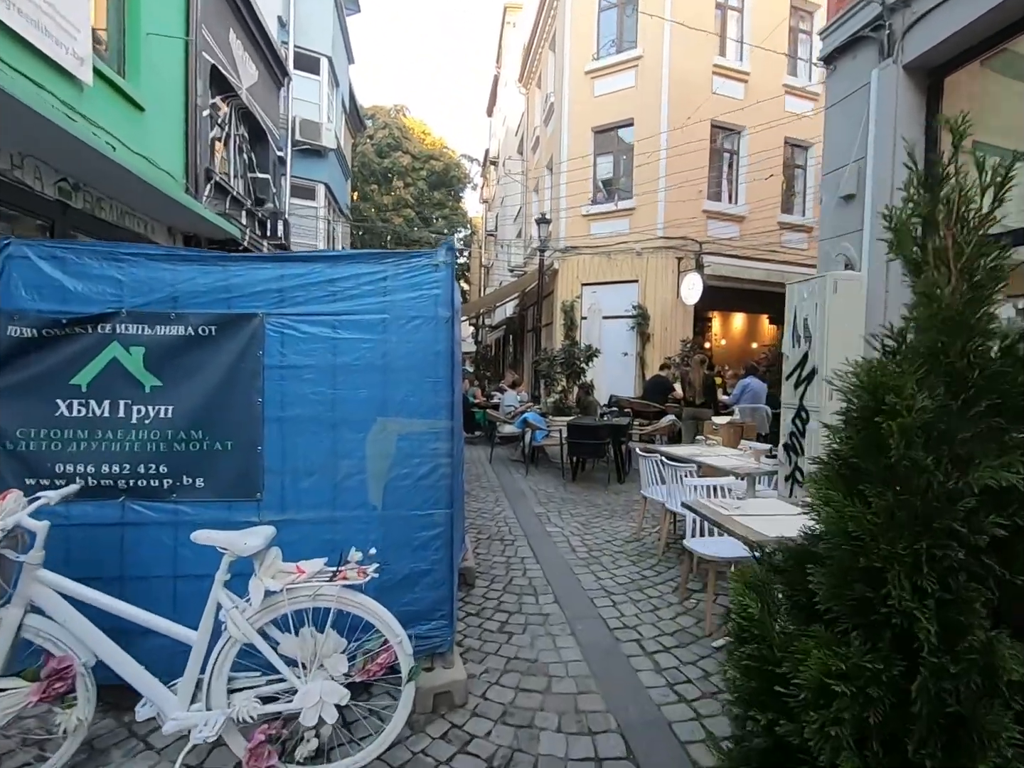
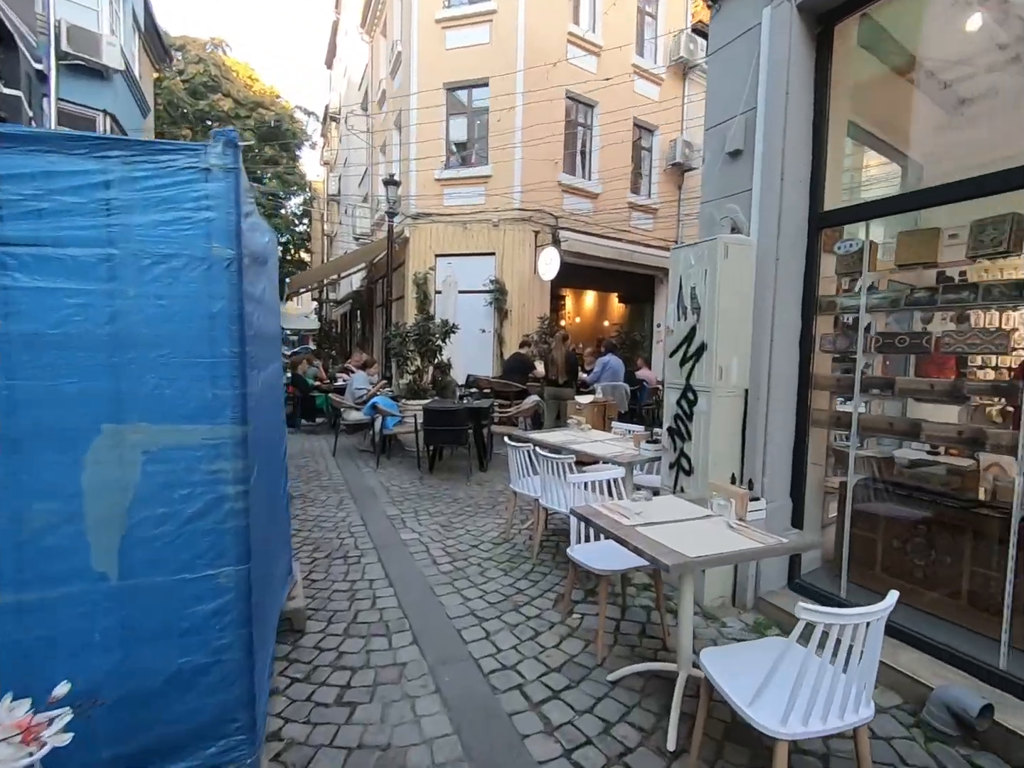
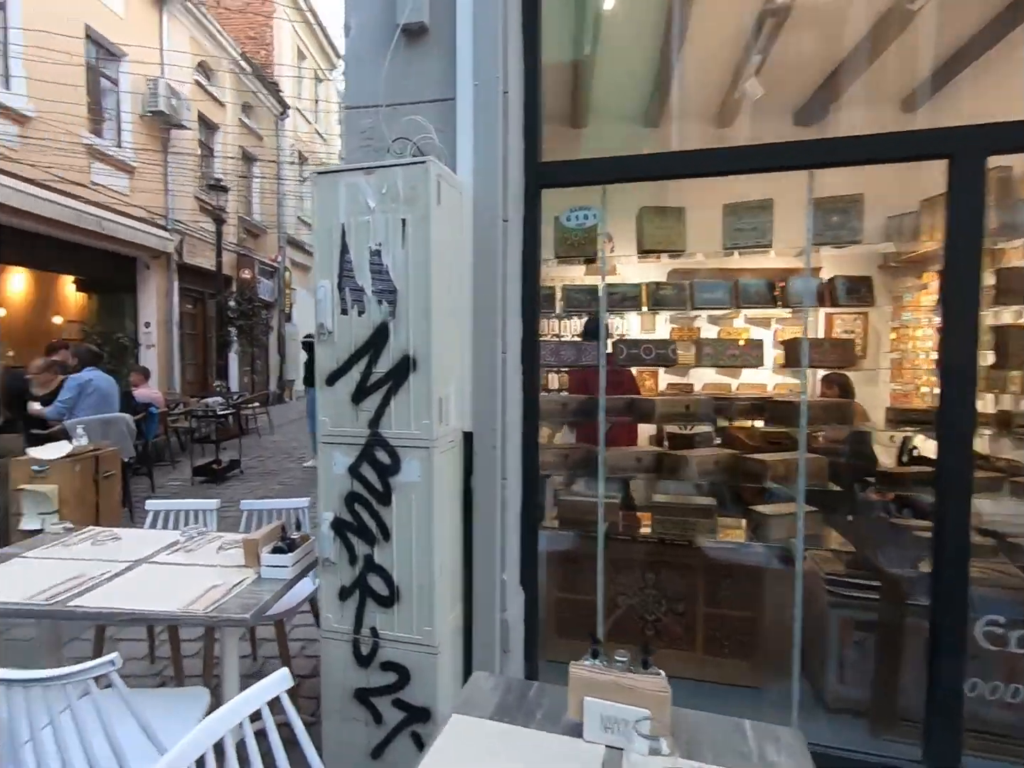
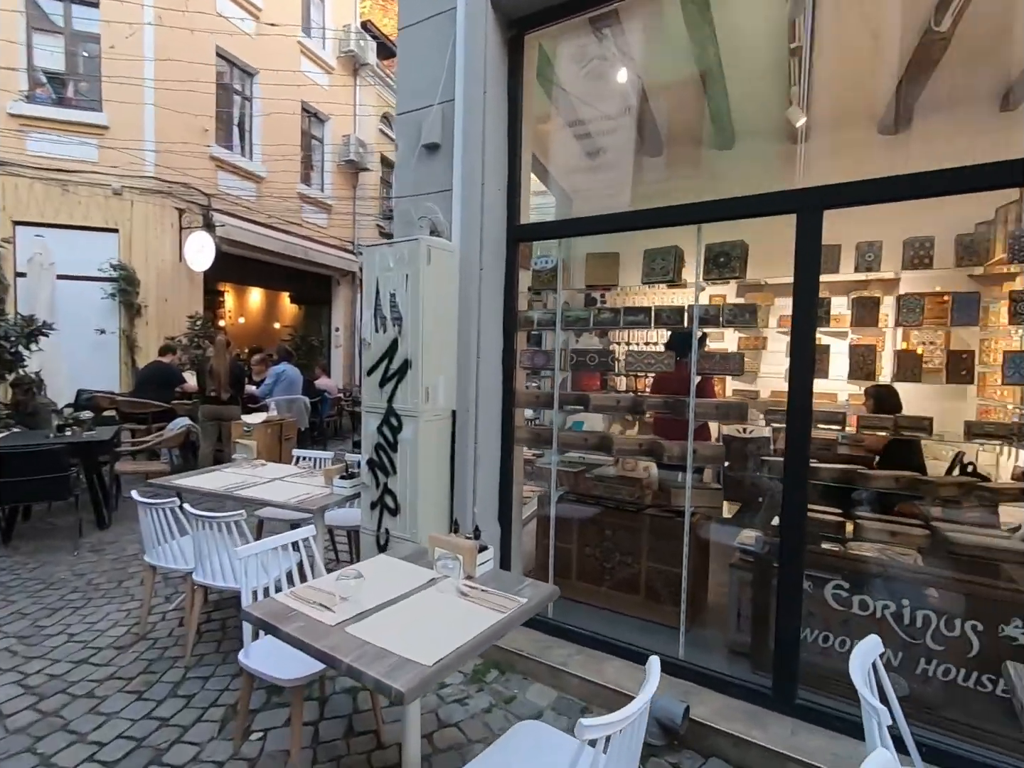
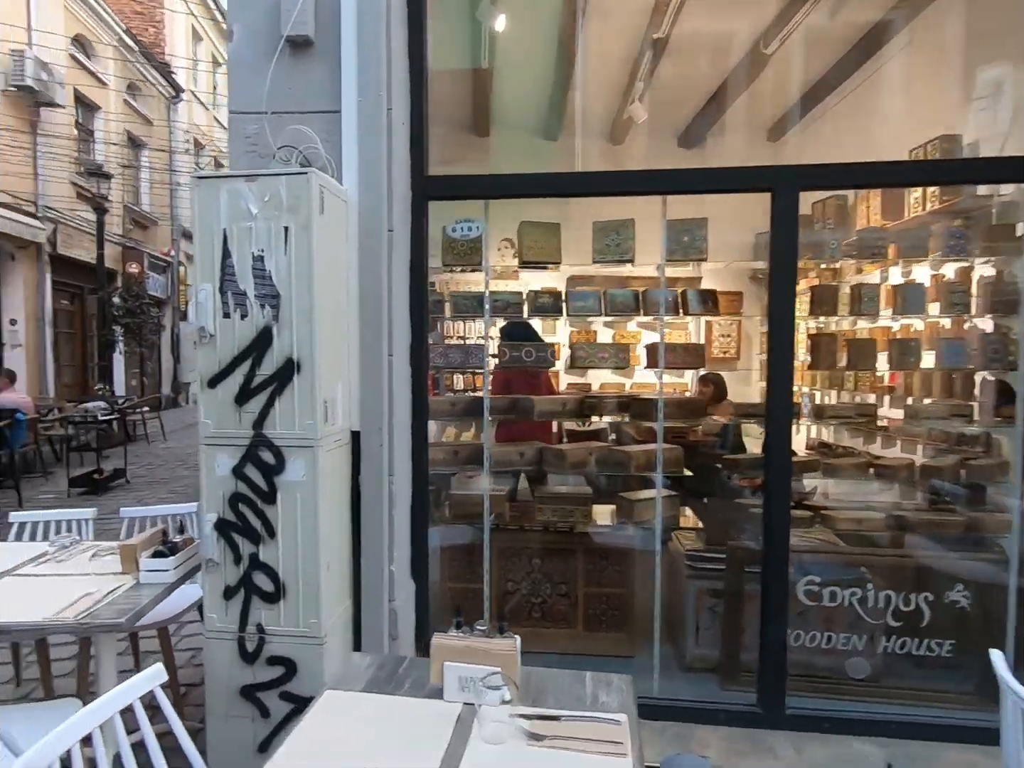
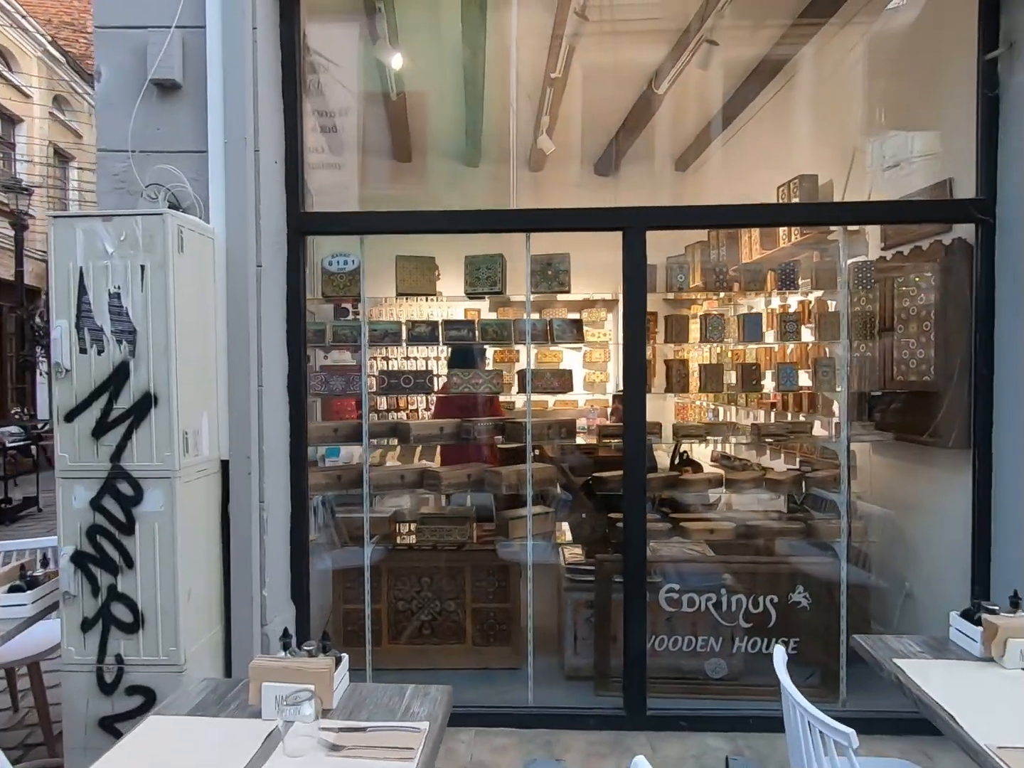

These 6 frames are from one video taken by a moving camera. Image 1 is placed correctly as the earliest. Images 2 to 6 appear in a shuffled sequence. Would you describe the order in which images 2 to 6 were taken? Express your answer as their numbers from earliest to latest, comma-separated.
2, 4, 6, 5, 3
